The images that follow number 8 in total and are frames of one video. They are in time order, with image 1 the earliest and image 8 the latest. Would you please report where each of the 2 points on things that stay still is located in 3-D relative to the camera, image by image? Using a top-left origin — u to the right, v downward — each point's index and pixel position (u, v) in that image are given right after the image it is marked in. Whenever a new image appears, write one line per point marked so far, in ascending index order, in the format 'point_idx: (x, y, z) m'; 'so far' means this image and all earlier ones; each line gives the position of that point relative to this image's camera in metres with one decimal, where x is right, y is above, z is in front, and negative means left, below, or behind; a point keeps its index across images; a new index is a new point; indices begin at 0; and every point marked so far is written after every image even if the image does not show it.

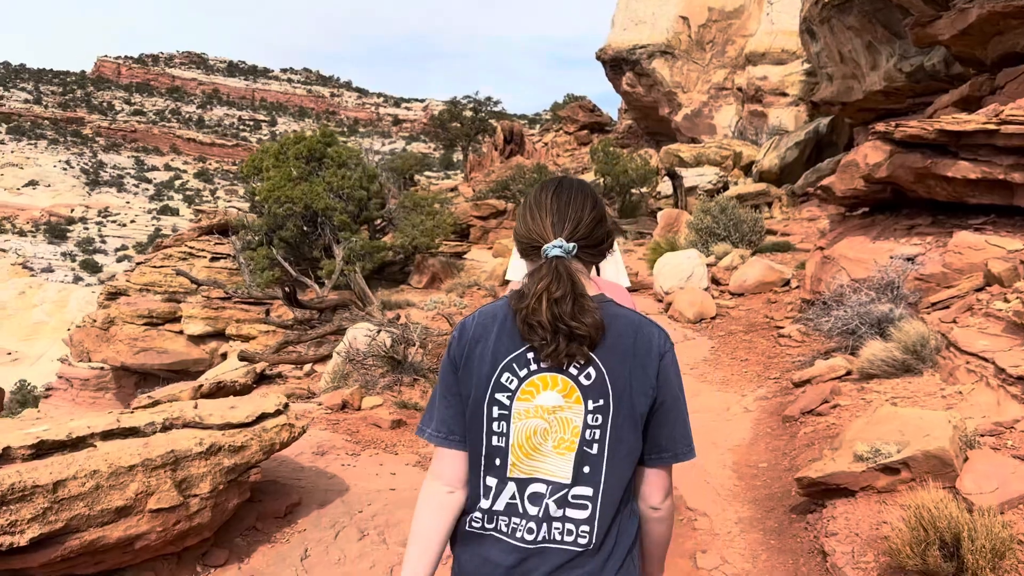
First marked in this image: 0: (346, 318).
0: (-1.7, -0.3, +8.9) m
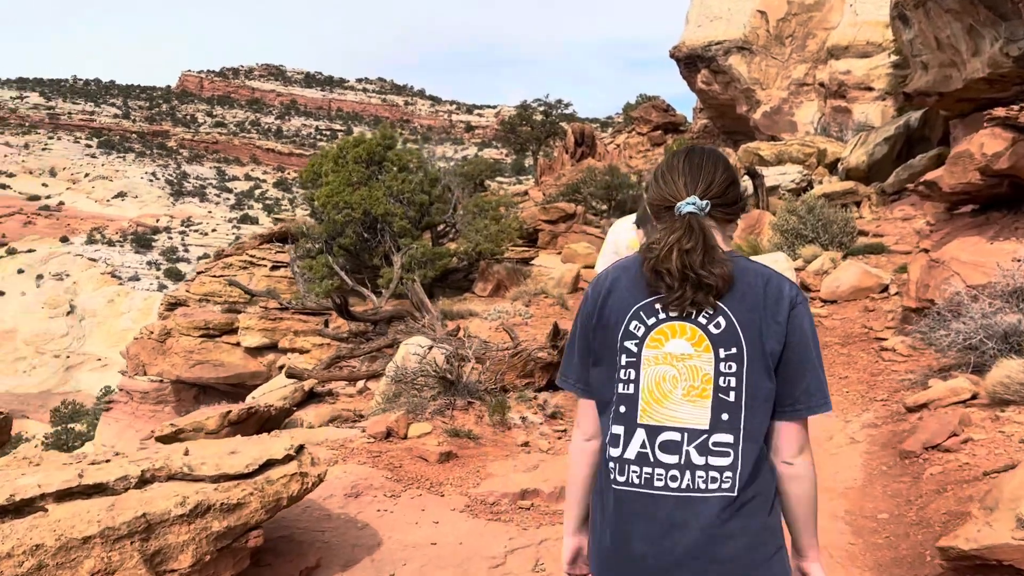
0: (-1.0, -0.4, +8.3) m
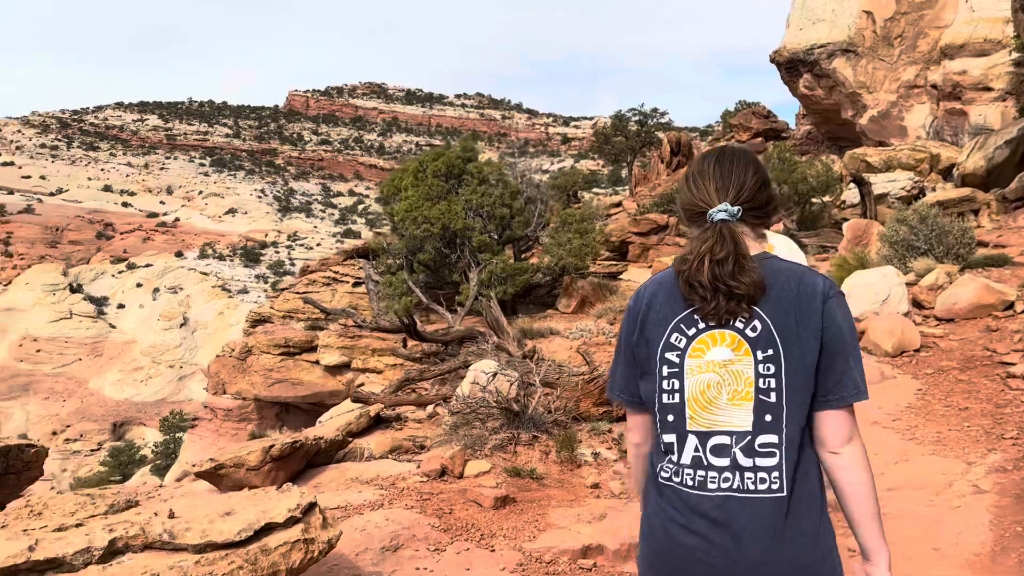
0: (-0.3, -0.6, +7.9) m
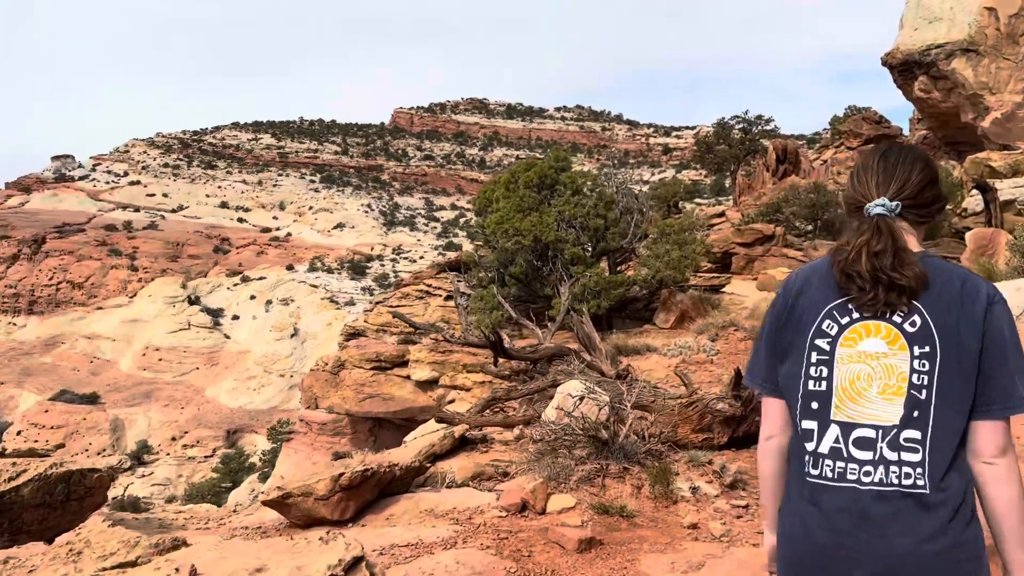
0: (+0.4, -0.7, +7.5) m
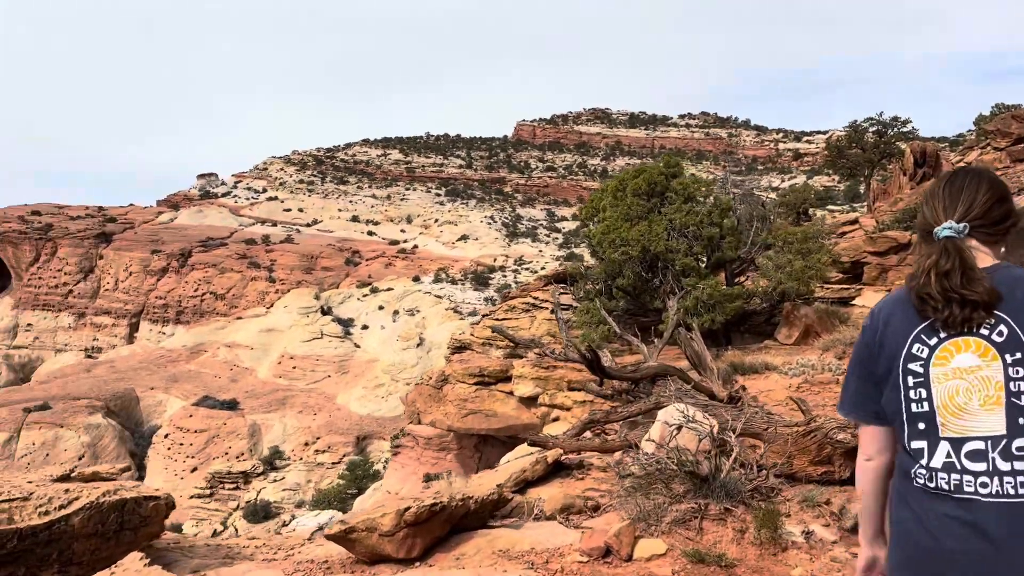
0: (+1.2, -0.8, +6.9) m
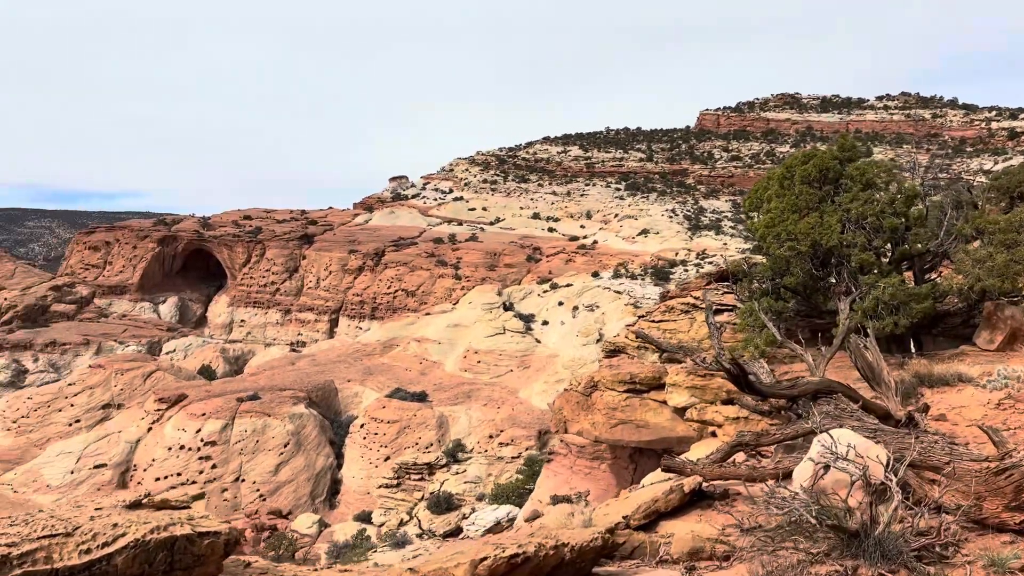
0: (+2.1, -0.8, +6.0) m
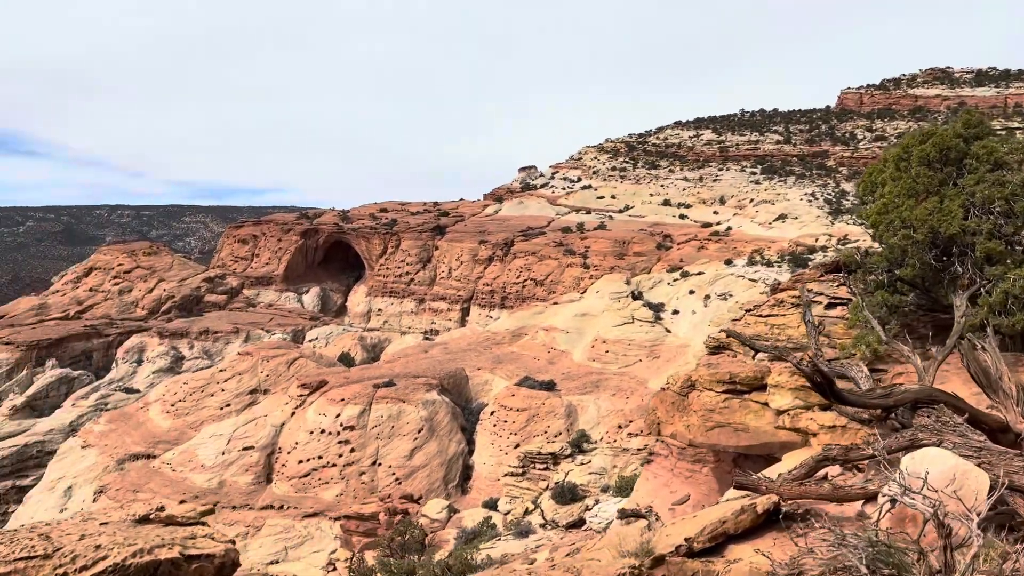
0: (+2.5, -0.8, +5.3) m
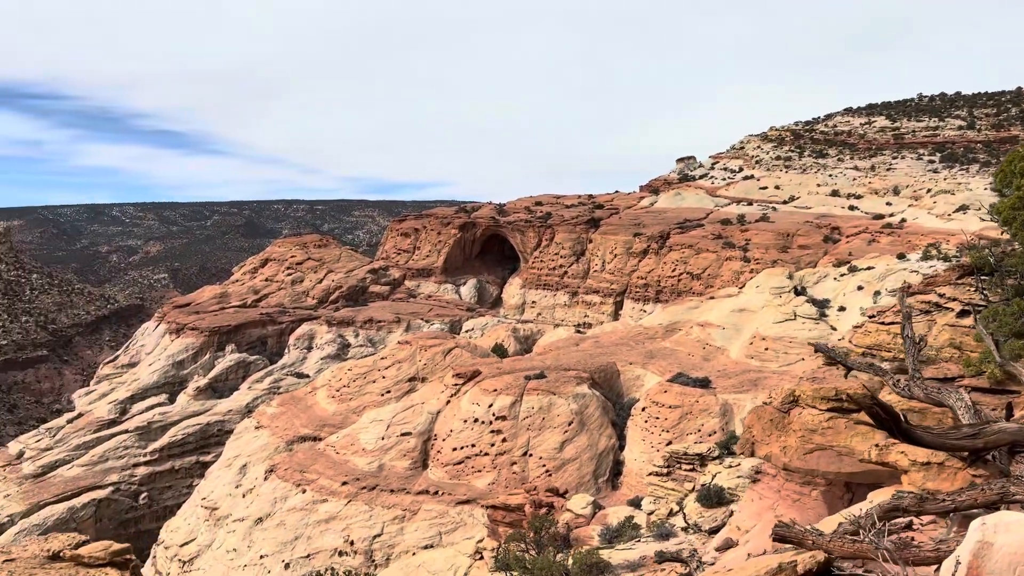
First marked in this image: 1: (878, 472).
0: (+2.4, -0.9, +4.2) m
1: (+3.1, -1.6, +7.7) m
